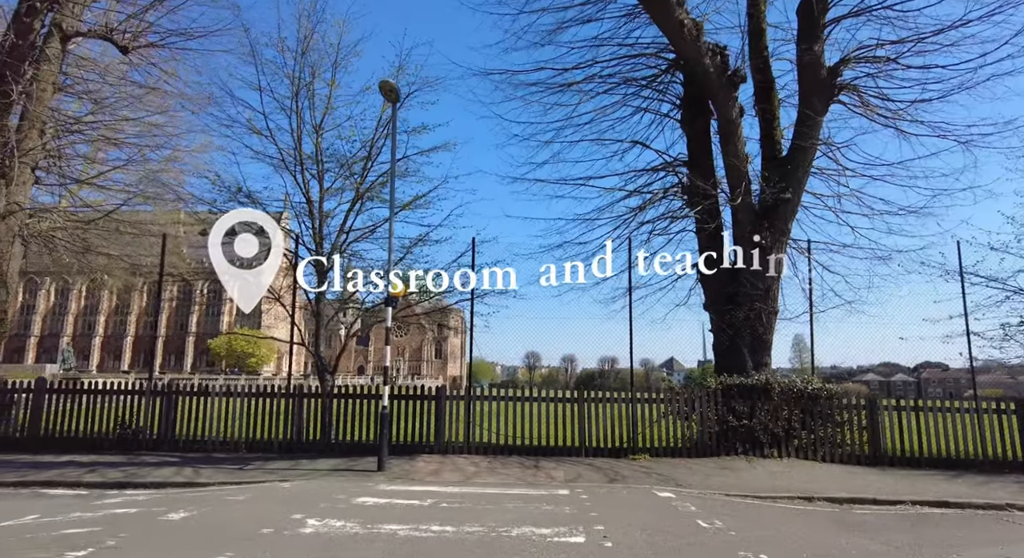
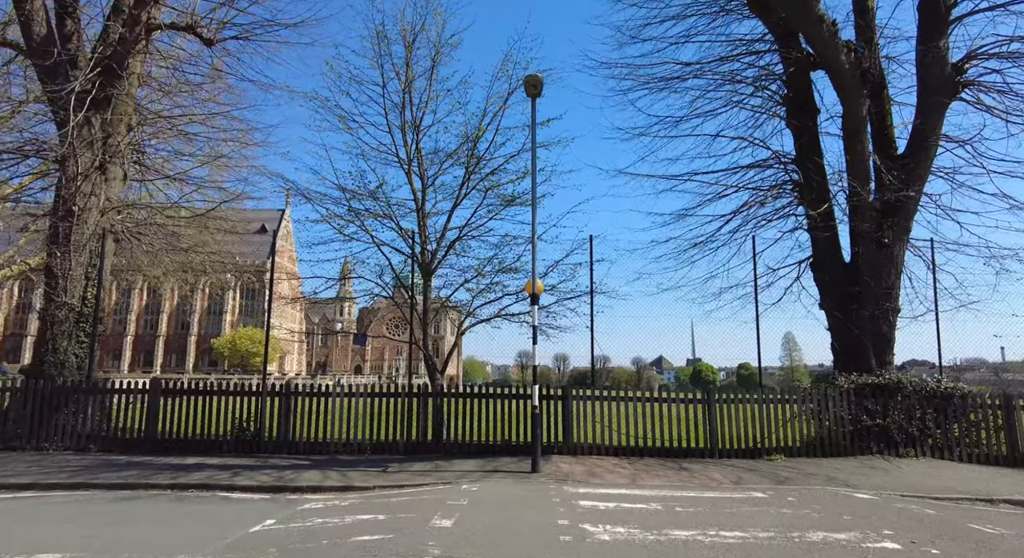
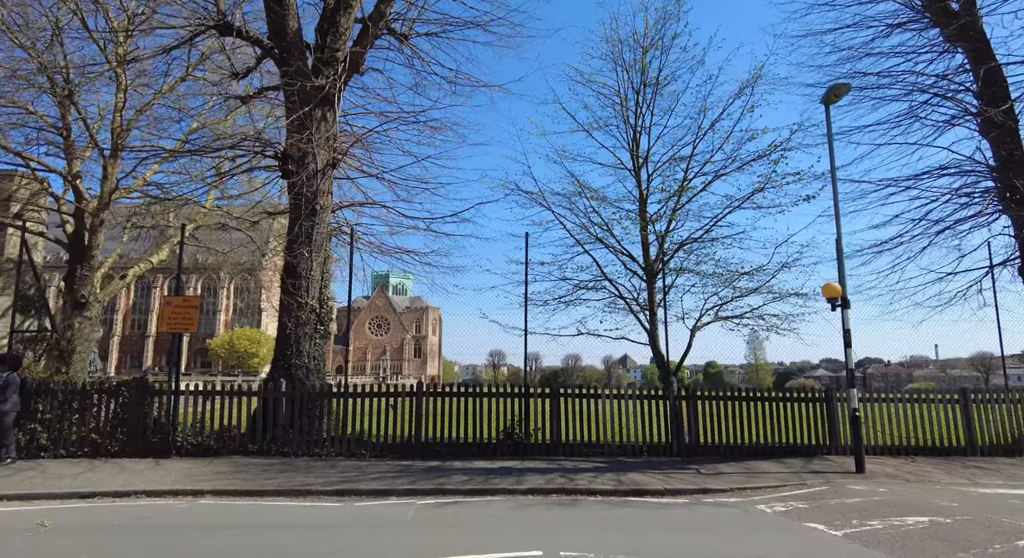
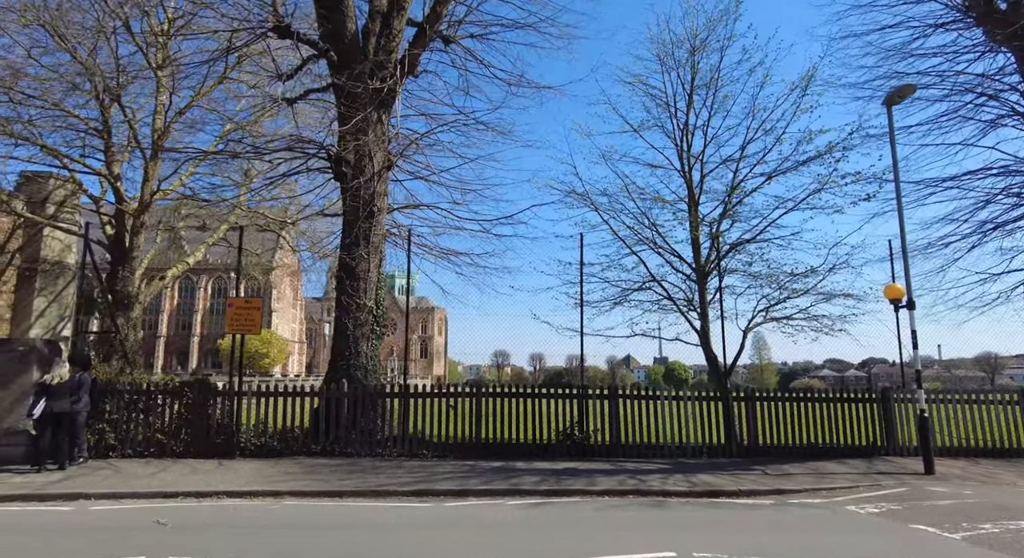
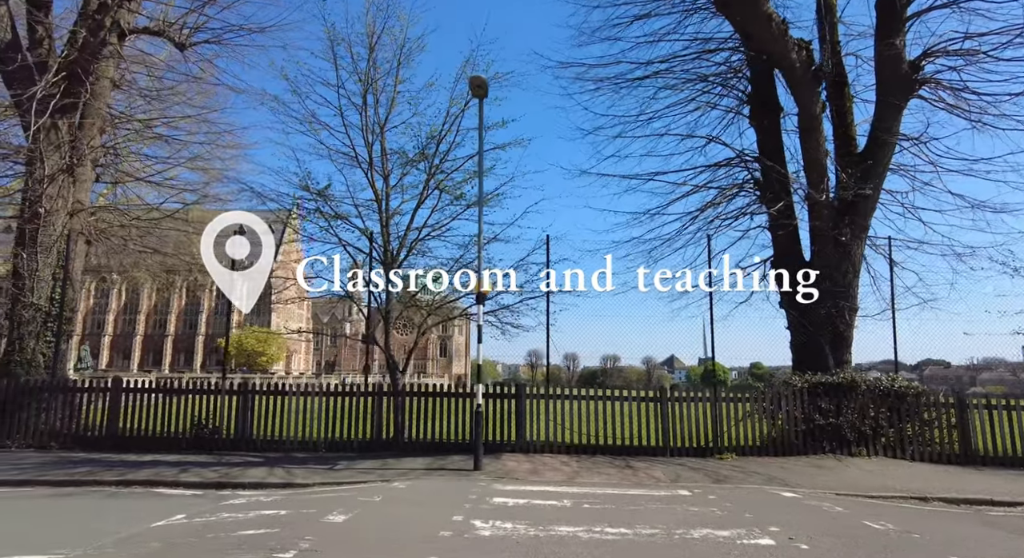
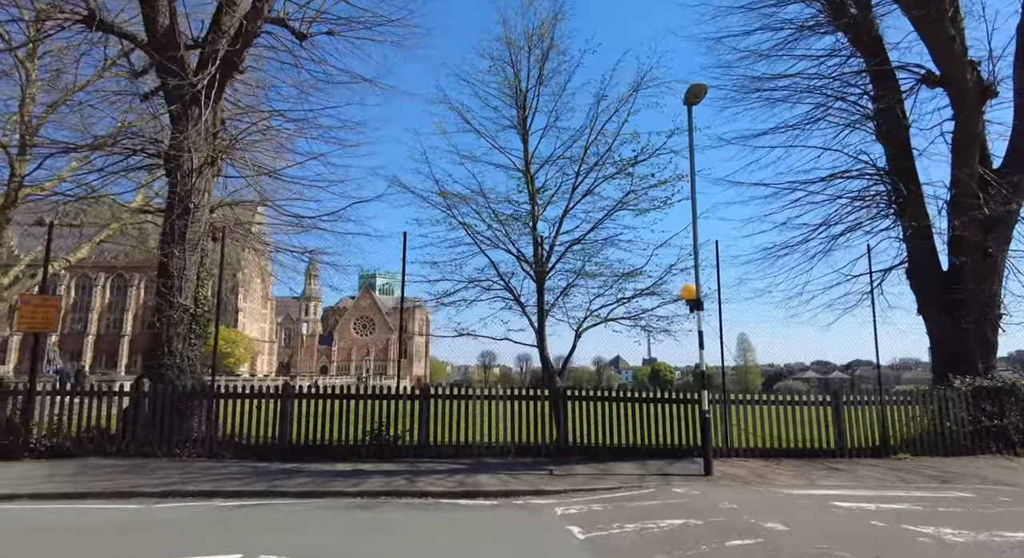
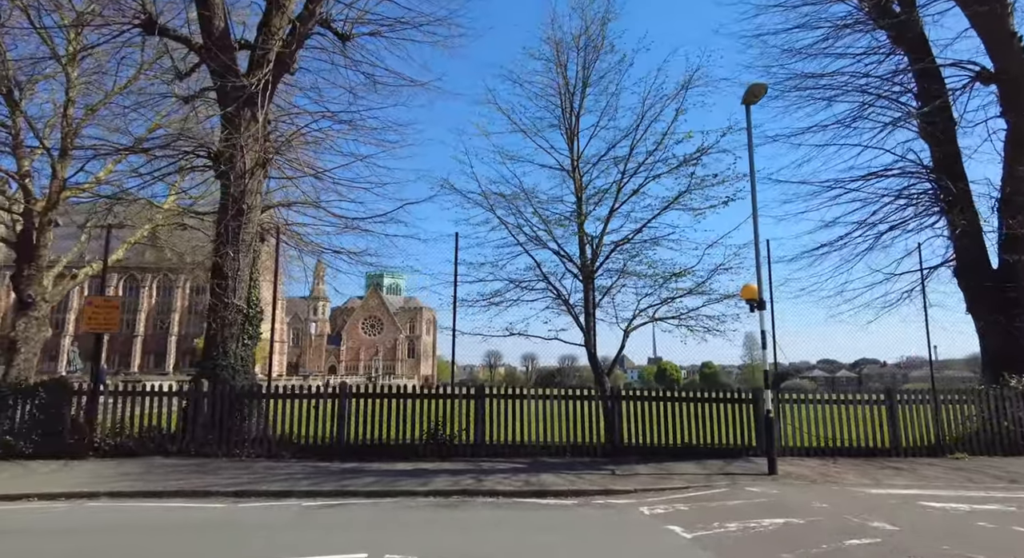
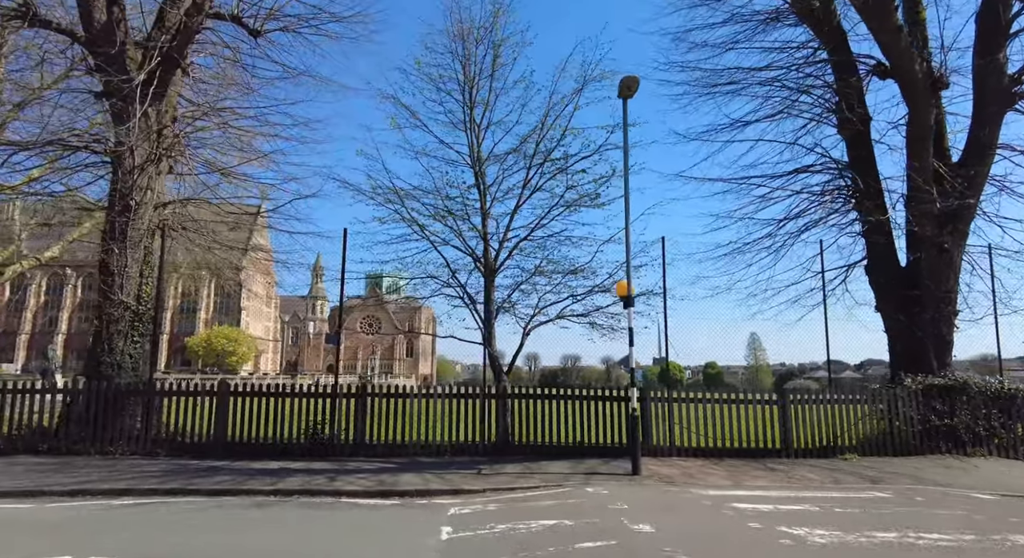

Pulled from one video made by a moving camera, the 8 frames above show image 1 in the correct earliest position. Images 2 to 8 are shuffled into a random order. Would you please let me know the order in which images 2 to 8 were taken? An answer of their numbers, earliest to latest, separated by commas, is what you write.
5, 2, 8, 6, 7, 3, 4
